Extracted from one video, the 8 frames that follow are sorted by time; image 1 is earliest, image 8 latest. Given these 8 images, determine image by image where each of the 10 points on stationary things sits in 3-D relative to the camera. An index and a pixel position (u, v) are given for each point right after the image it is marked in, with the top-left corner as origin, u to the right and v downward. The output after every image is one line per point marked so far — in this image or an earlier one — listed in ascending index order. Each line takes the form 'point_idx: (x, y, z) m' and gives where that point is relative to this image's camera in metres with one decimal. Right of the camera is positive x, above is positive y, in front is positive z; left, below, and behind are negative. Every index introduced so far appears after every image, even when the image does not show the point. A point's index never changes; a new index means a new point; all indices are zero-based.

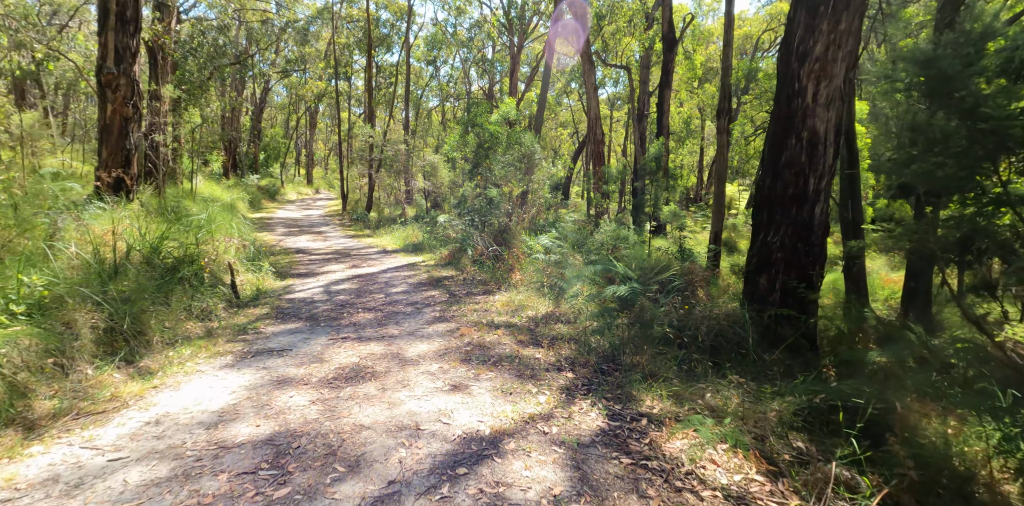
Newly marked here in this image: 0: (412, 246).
0: (-2.8, +0.2, +15.3) m
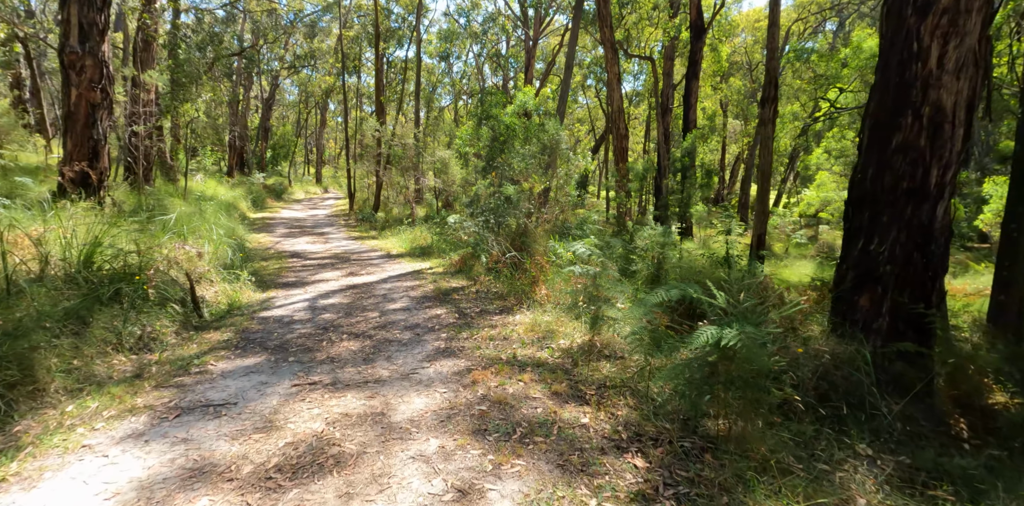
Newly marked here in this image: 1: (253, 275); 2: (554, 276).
0: (-2.3, +0.1, +13.8) m
1: (-4.6, -0.4, +9.7) m
2: (+0.6, -0.3, +7.7) m
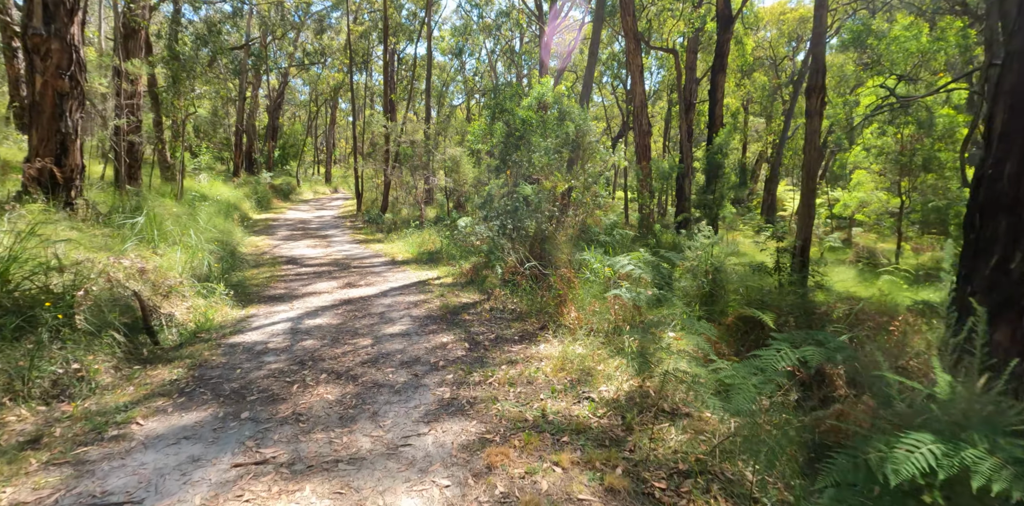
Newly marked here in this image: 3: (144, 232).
0: (-1.9, -0.1, +12.5) m
1: (-4.3, -0.6, +8.5) m
2: (+0.9, -0.5, +6.4) m
3: (-5.6, +0.3, +8.3) m
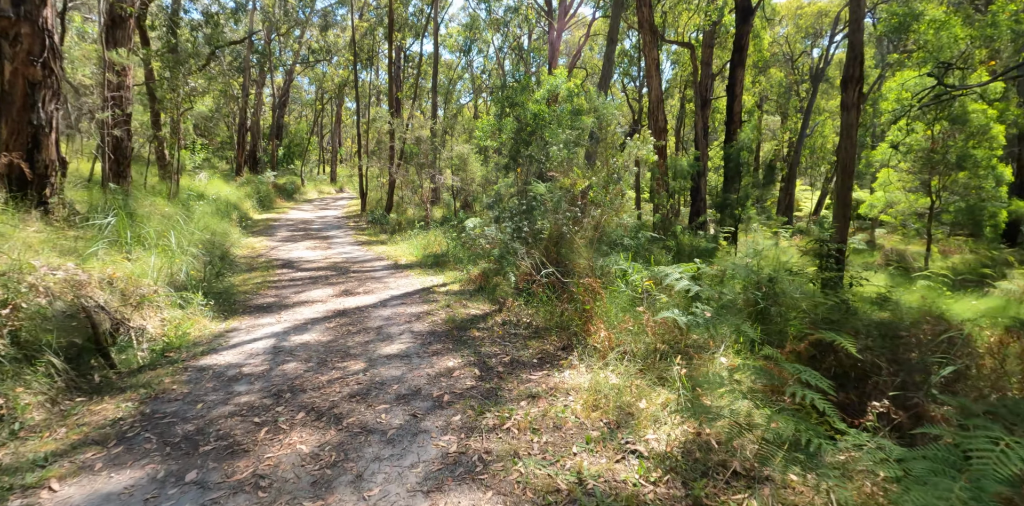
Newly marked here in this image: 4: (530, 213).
0: (-1.7, -0.1, +11.6) m
1: (-4.1, -0.6, +7.6) m
2: (+1.0, -0.6, +5.5) m
3: (-5.4, +0.3, +7.5) m
4: (+0.3, +0.6, +8.2) m
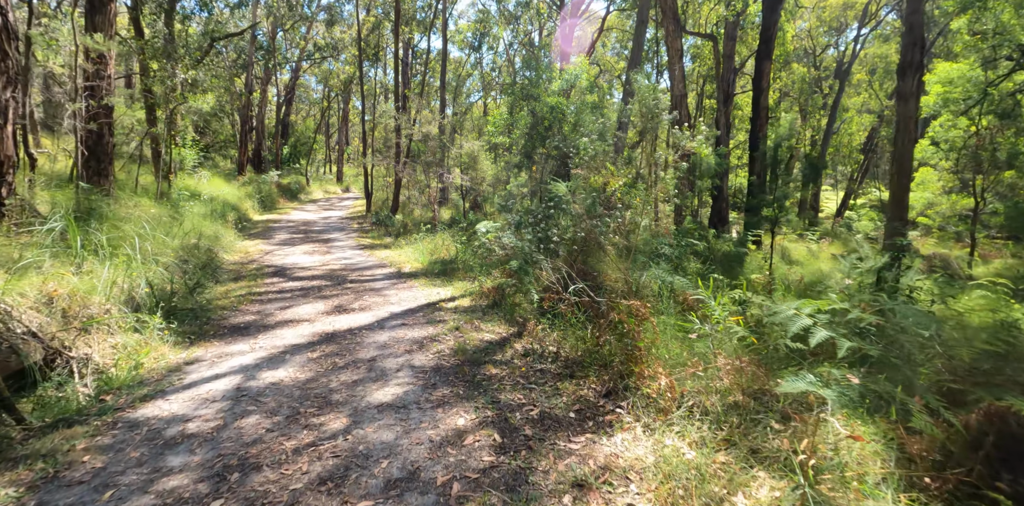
0: (-1.4, -0.3, +10.4) m
1: (-3.9, -0.7, +6.5) m
2: (+1.2, -0.7, +4.3) m
3: (-5.1, +0.1, +6.4) m
4: (+0.6, +0.5, +7.0) m
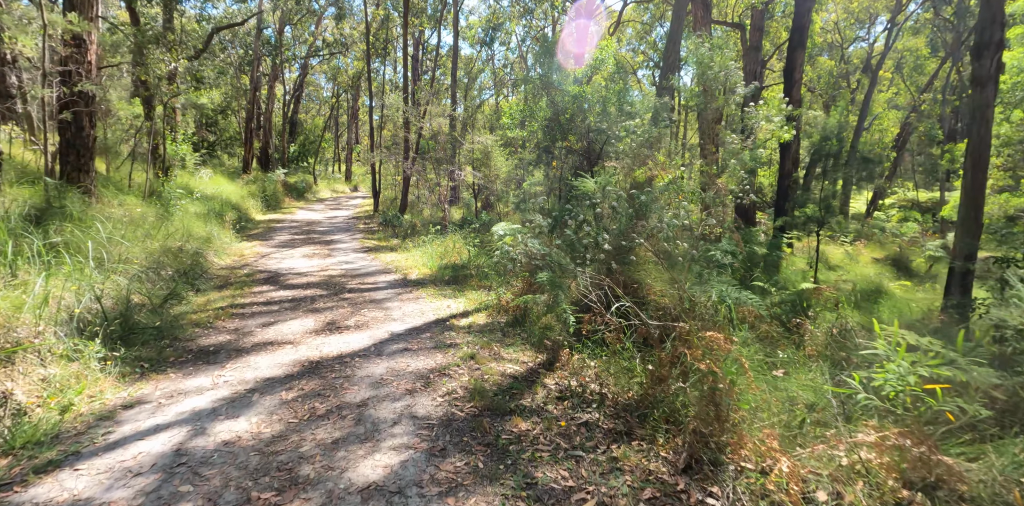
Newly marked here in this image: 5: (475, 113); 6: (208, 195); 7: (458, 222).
0: (-1.1, -0.3, +9.3) m
1: (-3.6, -0.8, +5.4) m
2: (+1.5, -0.8, +3.0) m
3: (-4.9, +0.1, +5.3) m
4: (+0.8, +0.4, +5.8) m
5: (-1.2, +4.6, +18.0) m
6: (-9.8, +1.8, +17.9) m
7: (-1.7, +1.0, +17.0) m
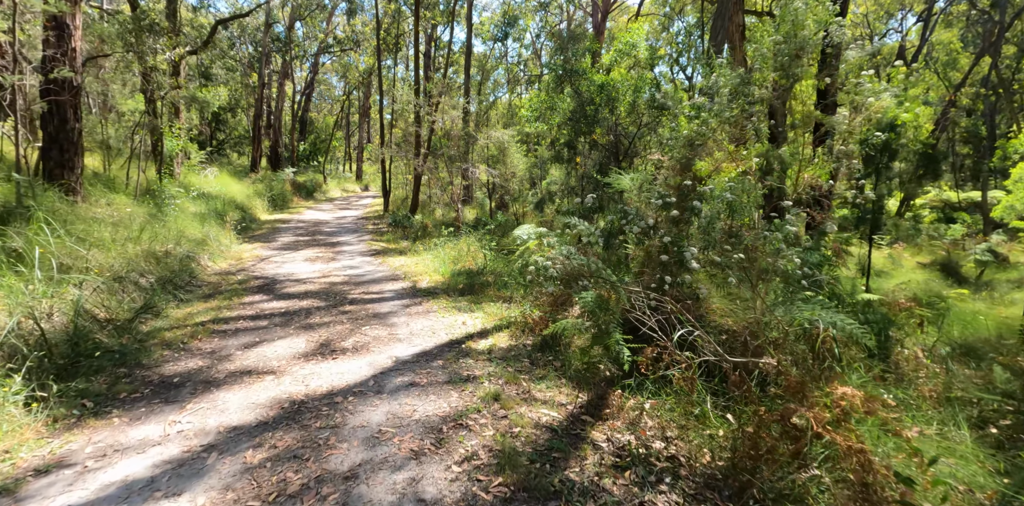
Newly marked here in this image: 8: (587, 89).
0: (-0.7, -0.4, +8.3) m
1: (-3.4, -0.9, +4.4) m
2: (+1.7, -0.9, +2.0) m
3: (-4.6, 0.0, +4.3) m
4: (+1.1, +0.3, +4.7) m
5: (-0.7, +4.5, +17.0) m
6: (-9.3, +1.8, +17.0) m
7: (-1.2, +0.9, +16.0) m
8: (+1.5, +3.3, +11.0) m
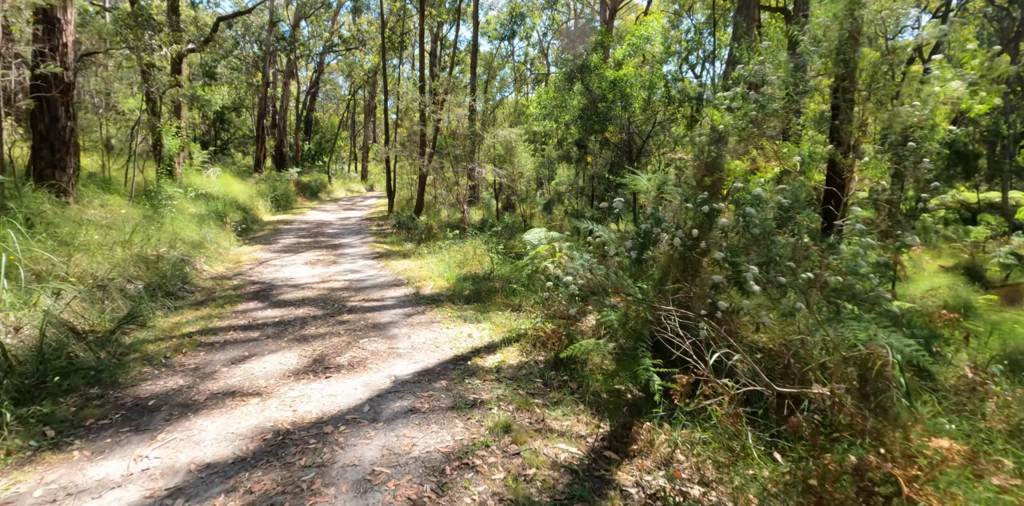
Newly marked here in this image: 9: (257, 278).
0: (-0.6, -0.5, +7.8) m
1: (-3.3, -1.0, +4.0) m
2: (+1.7, -1.0, +1.5) m
3: (-4.5, -0.1, +3.9) m
4: (+1.2, +0.2, +4.3) m
5: (-0.5, +4.4, +16.5) m
6: (-9.1, +1.7, +16.7) m
7: (-1.0, +0.8, +15.5) m
8: (+1.6, +3.2, +10.6) m
9: (-4.3, -0.4, +9.3) m
